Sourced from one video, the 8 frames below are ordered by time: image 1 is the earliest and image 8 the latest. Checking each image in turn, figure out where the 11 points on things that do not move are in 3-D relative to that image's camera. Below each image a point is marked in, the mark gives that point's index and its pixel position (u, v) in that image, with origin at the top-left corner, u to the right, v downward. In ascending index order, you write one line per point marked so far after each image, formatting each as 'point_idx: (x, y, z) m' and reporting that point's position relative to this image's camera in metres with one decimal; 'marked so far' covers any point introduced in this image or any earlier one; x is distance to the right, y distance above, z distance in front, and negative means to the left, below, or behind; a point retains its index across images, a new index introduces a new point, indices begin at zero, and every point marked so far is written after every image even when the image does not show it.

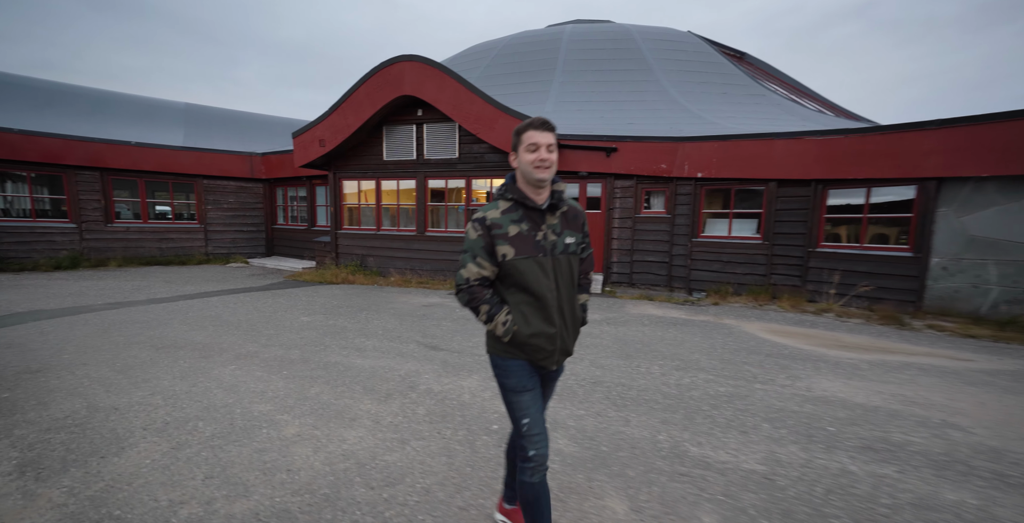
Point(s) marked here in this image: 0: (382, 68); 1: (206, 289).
0: (-2.8, +4.4, +9.7) m
1: (-6.2, -0.6, +9.0) m
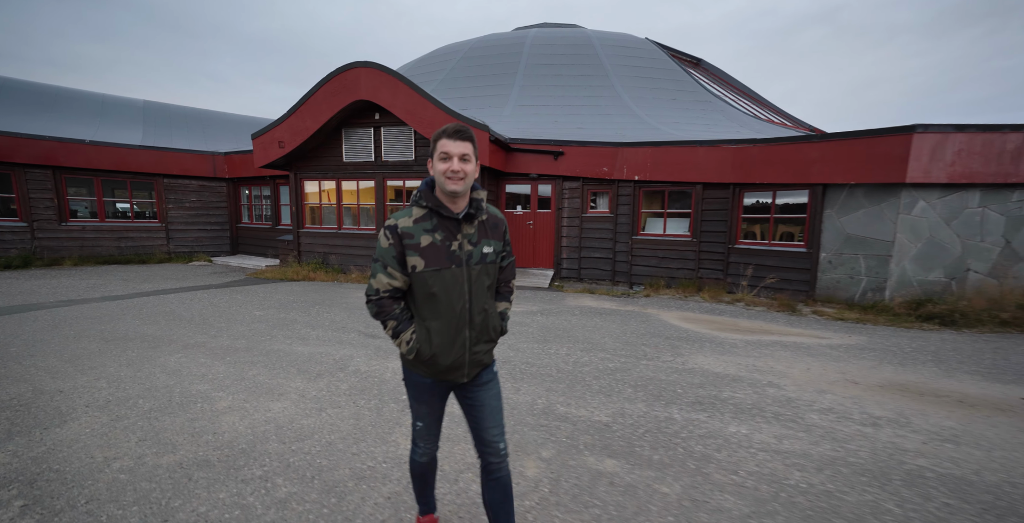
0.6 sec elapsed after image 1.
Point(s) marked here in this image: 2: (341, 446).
0: (-4.1, +4.4, +10.2) m
1: (-7.4, -0.5, +9.3) m
2: (-1.2, -1.3, +3.1) m
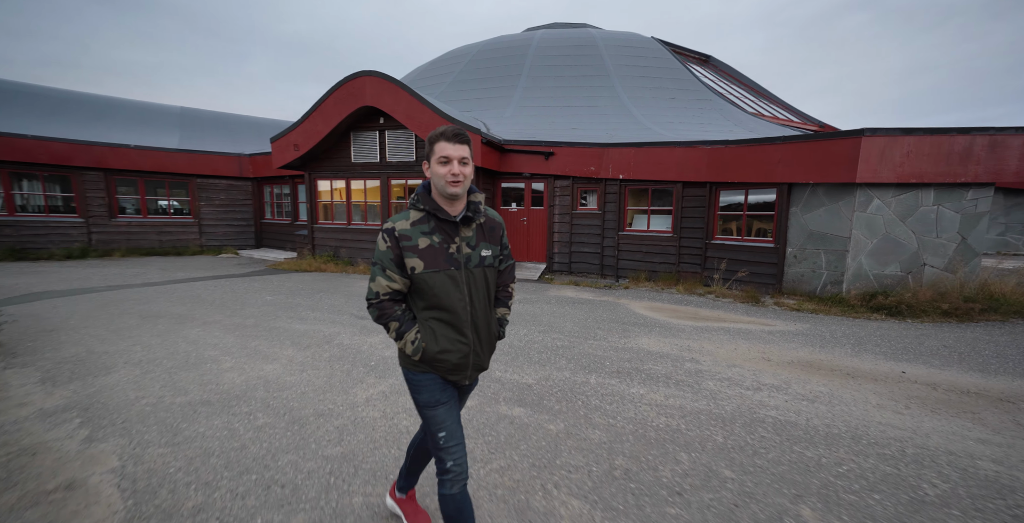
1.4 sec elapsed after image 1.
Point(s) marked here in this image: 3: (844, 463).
0: (-4.2, +4.6, +11.1) m
1: (-7.7, -0.3, +10.4) m
2: (-1.8, -1.1, +4.0) m
3: (+2.2, -1.3, +2.8) m
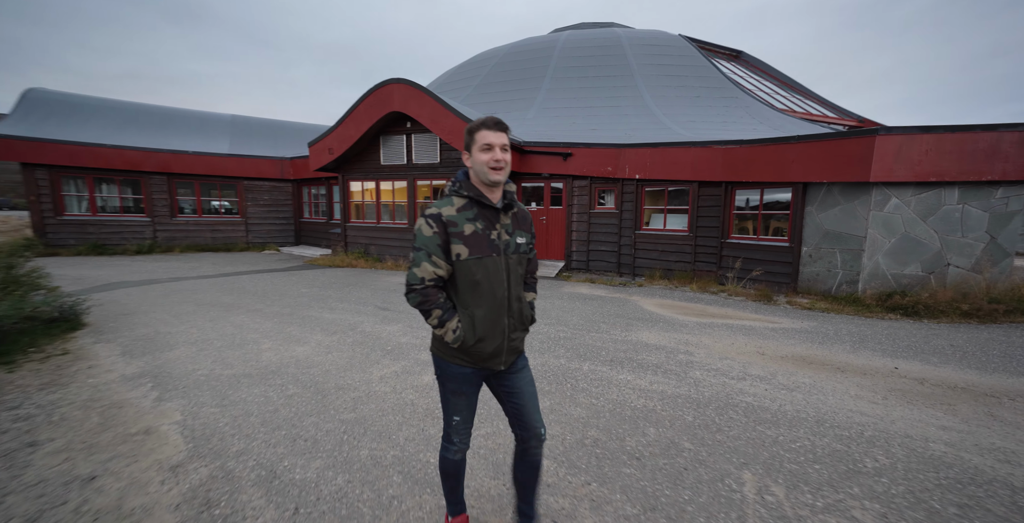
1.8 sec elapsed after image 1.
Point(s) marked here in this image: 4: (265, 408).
0: (-3.7, +4.7, +11.8) m
1: (-7.2, -0.2, +11.3) m
2: (-1.9, -1.1, +4.5) m
3: (+2.0, -1.3, +3.1) m
4: (-2.0, -1.2, +3.5) m
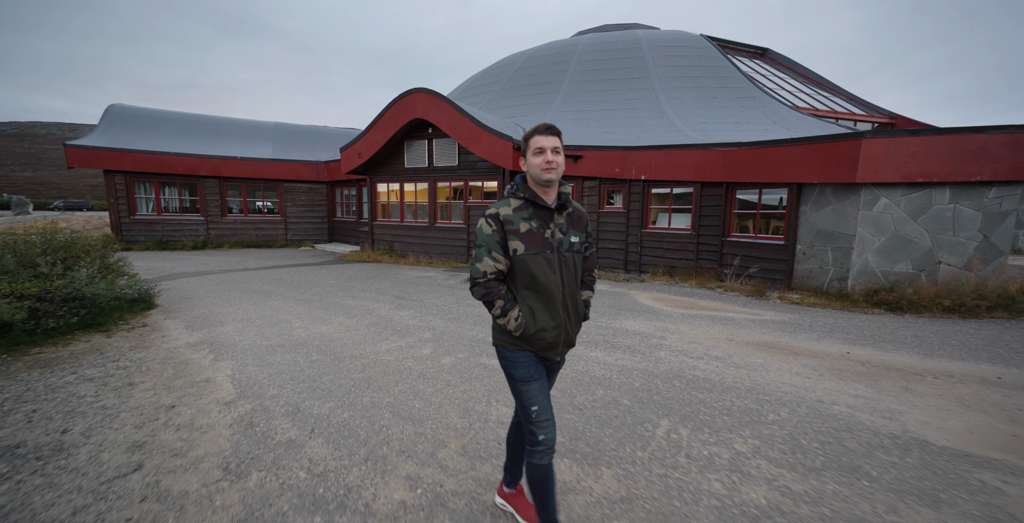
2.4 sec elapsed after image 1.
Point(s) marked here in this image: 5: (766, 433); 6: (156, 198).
0: (-3.3, +4.8, +12.8) m
1: (-6.8, -0.1, +12.6) m
2: (-2.0, -1.0, +5.4) m
3: (+1.8, -1.2, +3.7) m
4: (-2.2, -1.1, +4.4) m
5: (+1.8, -1.2, +3.1) m
6: (-12.6, +2.2, +15.2) m
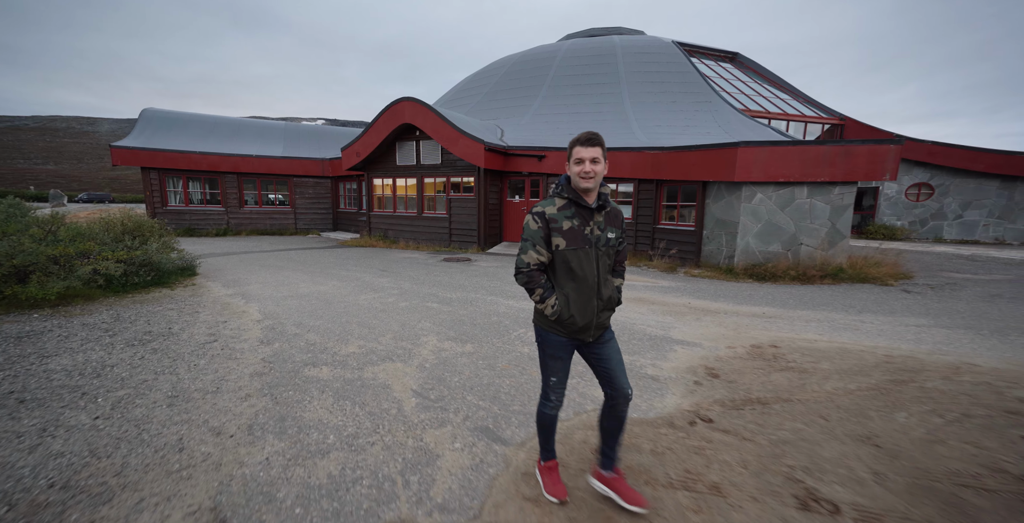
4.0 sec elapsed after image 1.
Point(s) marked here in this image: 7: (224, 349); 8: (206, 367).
0: (-4.1, +5.4, +14.9) m
1: (-7.7, +0.5, +14.8) m
2: (-3.0, -0.6, +7.6) m
3: (+0.8, -0.8, +5.8) m
4: (-3.2, -0.7, +6.6) m
5: (+0.8, -0.9, +5.2) m
6: (-13.4, +2.8, +17.5) m
7: (-2.9, -0.9, +4.4) m
8: (-2.7, -0.9, +3.9) m
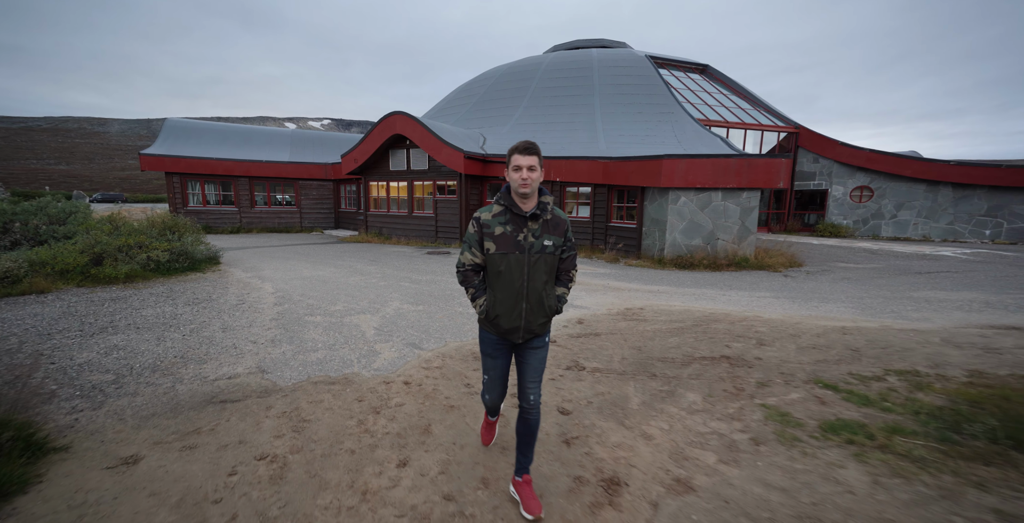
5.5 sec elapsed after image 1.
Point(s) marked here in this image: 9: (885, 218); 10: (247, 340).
0: (-4.9, +5.6, +16.9) m
1: (-8.5, +0.7, +16.8) m
2: (-3.9, -0.4, +9.5) m
3: (-0.1, -0.6, +7.7) m
4: (-4.1, -0.5, +8.6) m
5: (-0.1, -0.7, +7.2) m
6: (-14.1, +3.1, +19.6) m
7: (-3.8, -0.7, +6.4) m
8: (-3.6, -0.7, +5.8) m
9: (+15.0, +1.8, +17.4) m
10: (-2.9, -0.8, +4.7) m
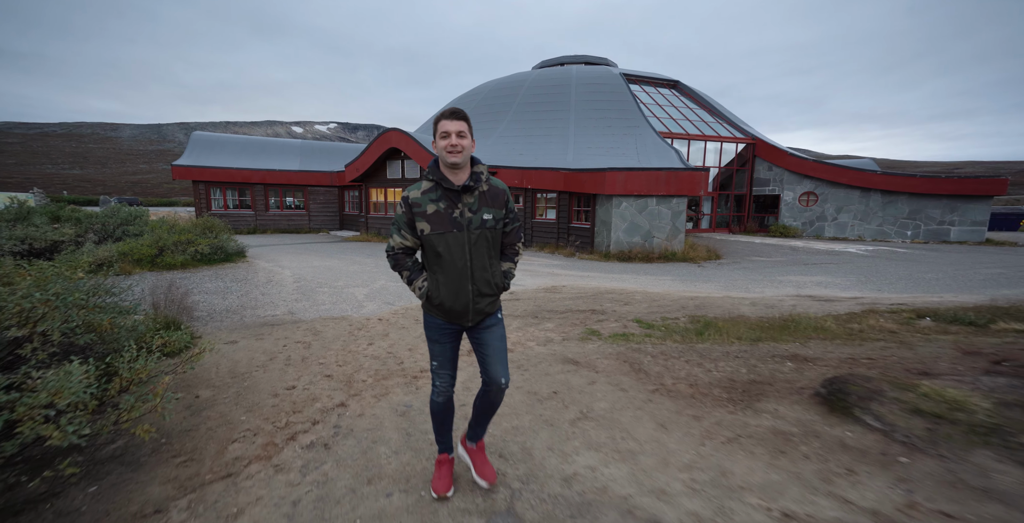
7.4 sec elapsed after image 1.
0: (-5.7, +5.7, +19.2) m
1: (-9.3, +0.9, +19.2) m
2: (-4.7, -0.2, +11.8) m
3: (-1.0, -0.4, +10.0) m
4: (-4.9, -0.3, +10.9) m
5: (-1.0, -0.5, +9.4) m
6: (-14.9, +3.2, +22.0) m
7: (-4.7, -0.5, +8.7) m
8: (-4.5, -0.5, +8.2) m
9: (+14.2, +1.9, +19.5) m
10: (-3.8, -0.6, +7.0) m
